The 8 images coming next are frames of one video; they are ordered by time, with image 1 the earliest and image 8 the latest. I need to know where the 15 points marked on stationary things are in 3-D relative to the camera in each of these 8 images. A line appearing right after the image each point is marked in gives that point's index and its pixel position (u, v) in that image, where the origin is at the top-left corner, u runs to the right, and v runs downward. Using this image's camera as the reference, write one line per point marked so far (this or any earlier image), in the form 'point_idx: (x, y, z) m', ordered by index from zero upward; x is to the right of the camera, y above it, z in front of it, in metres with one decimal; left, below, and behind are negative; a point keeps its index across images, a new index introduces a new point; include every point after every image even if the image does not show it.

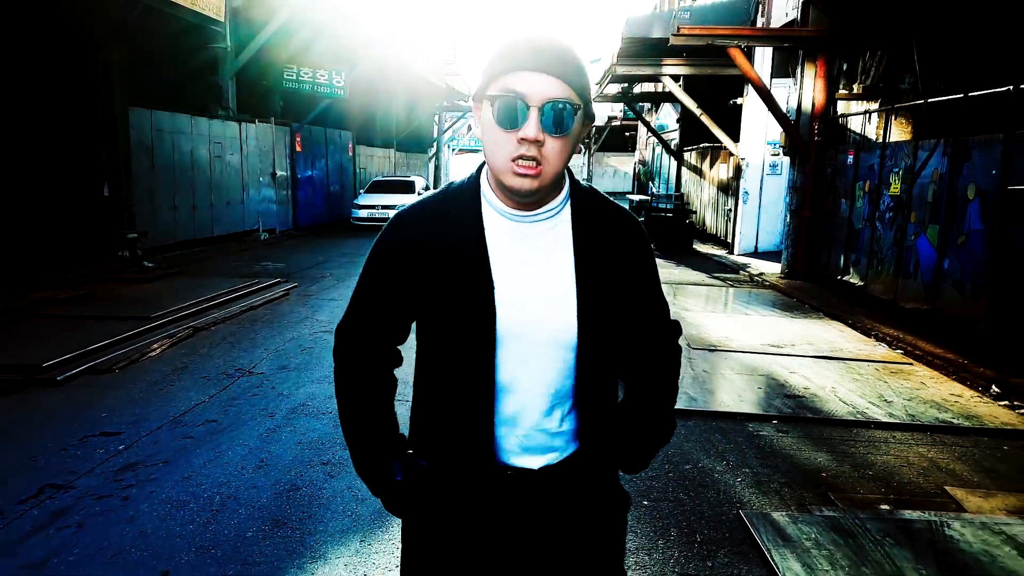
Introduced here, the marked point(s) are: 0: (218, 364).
0: (-3.3, -0.9, +5.6) m
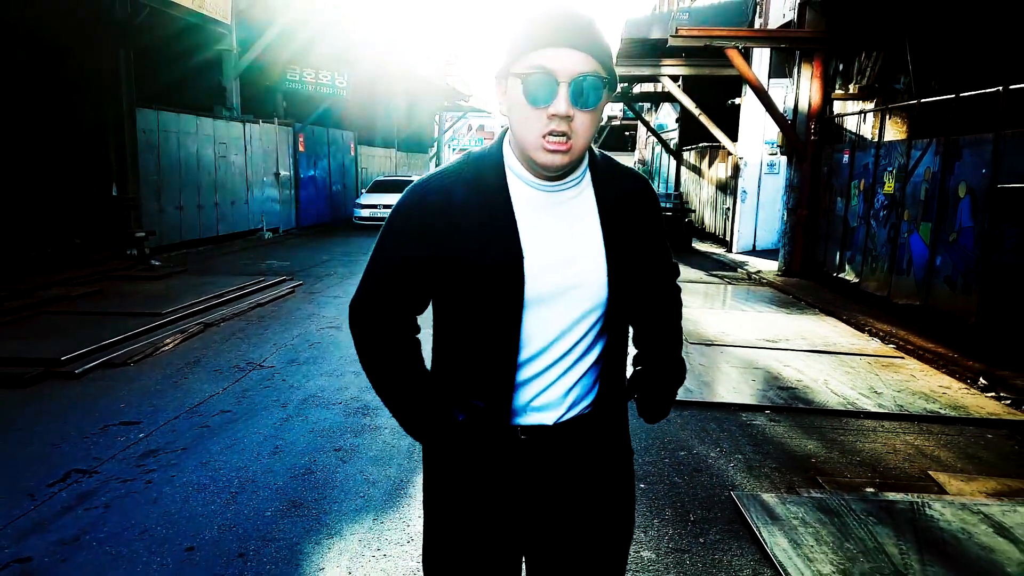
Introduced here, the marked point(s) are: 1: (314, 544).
0: (-3.3, -0.8, +5.8) m
1: (-1.1, -1.5, +2.9) m
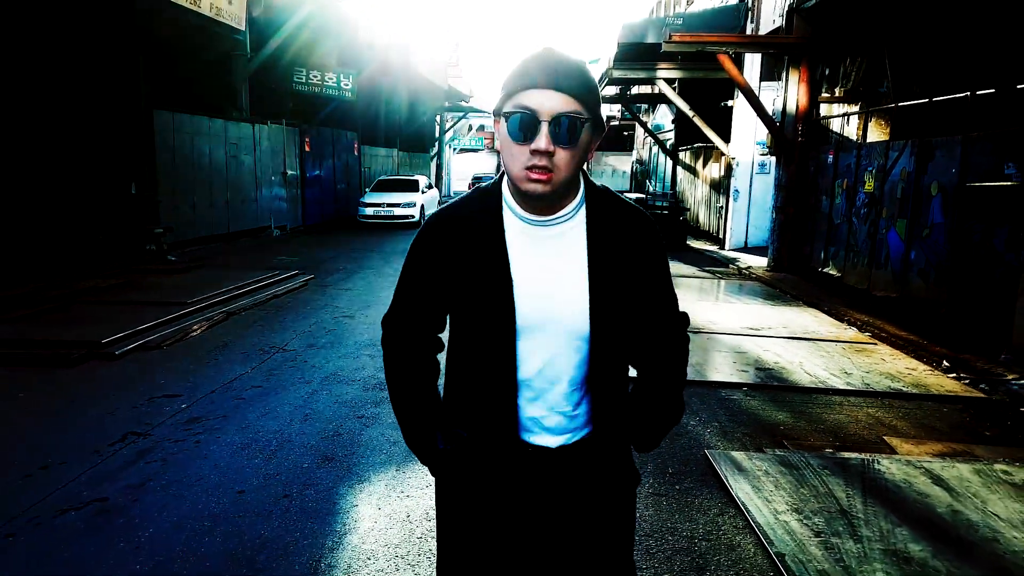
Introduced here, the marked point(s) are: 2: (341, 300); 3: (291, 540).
0: (-3.2, -0.7, +6.3) m
1: (-1.1, -1.4, +3.4) m
2: (-2.9, -0.2, +8.4) m
3: (-1.3, -1.5, +2.9) m
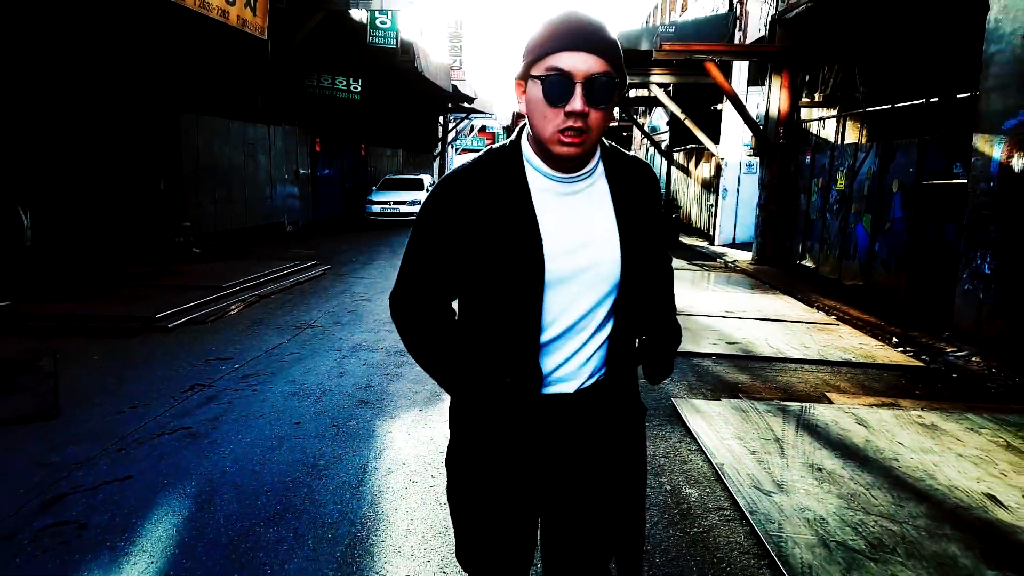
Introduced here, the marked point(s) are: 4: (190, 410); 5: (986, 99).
0: (-3.2, -0.5, +7.1) m
1: (-1.1, -1.1, +4.2) m
2: (-2.9, 0.0, +9.2) m
3: (-1.3, -1.2, +3.8) m
4: (-2.9, -1.1, +4.5) m
5: (+6.3, +2.5, +6.6) m
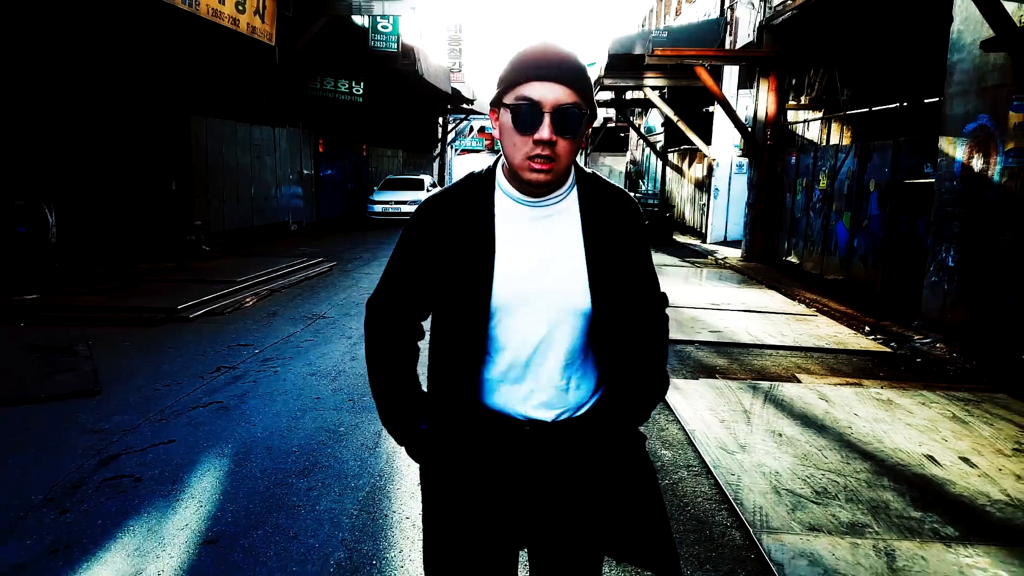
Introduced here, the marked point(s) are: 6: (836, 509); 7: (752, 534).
0: (-3.3, -0.4, +7.6) m
1: (-1.1, -1.0, +4.7) m
2: (-2.9, +0.1, +9.7) m
3: (-1.4, -1.1, +4.3) m
4: (-2.9, -1.0, +4.9) m
5: (+6.2, +2.6, +7.1) m
6: (+2.1, -1.5, +3.3) m
7: (+1.5, -1.5, +3.1) m
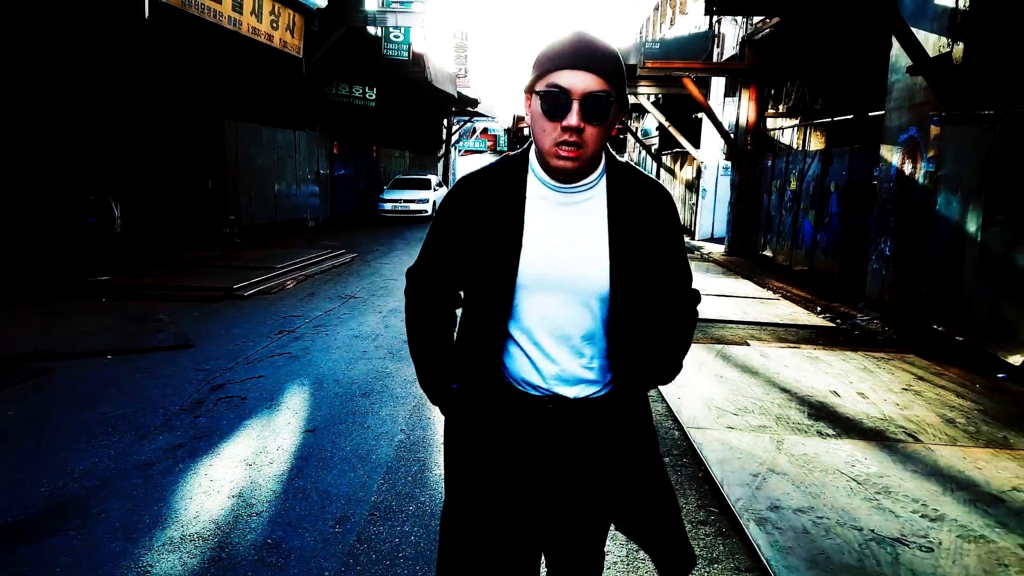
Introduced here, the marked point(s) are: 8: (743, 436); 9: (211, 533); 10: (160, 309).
0: (-3.2, -0.1, +8.9) m
1: (-1.1, -0.8, +6.0) m
2: (-2.8, +0.4, +11.0) m
3: (-1.3, -0.9, +5.6) m
4: (-2.9, -0.7, +6.2) m
5: (+6.3, +2.9, +8.3) m
6: (+2.2, -1.2, +4.6) m
7: (+1.5, -1.2, +4.3) m
8: (+2.0, -1.3, +4.3) m
9: (-1.9, -1.5, +3.1) m
10: (-5.3, -0.3, +7.6) m
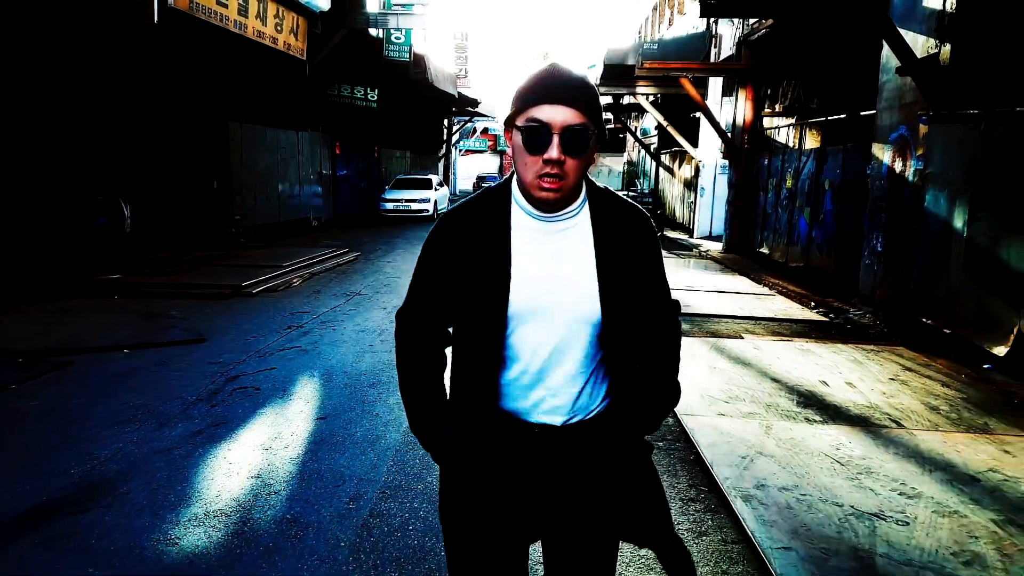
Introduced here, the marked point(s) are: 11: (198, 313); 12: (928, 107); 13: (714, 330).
0: (-3.2, 0.0, +9.1) m
1: (-1.1, -0.7, +6.2) m
2: (-2.8, +0.4, +11.2) m
3: (-1.3, -0.8, +5.8) m
4: (-2.8, -0.7, +6.5) m
5: (+6.3, +2.9, +8.5) m
6: (+2.2, -1.1, +4.8) m
7: (+1.5, -1.2, +4.5) m
8: (+2.0, -1.2, +4.5) m
9: (-1.9, -1.5, +3.3) m
10: (-5.3, -0.3, +7.8) m
11: (-4.7, -0.4, +7.5) m
12: (+6.2, +2.7, +7.4) m
13: (+3.0, -0.6, +7.4) m
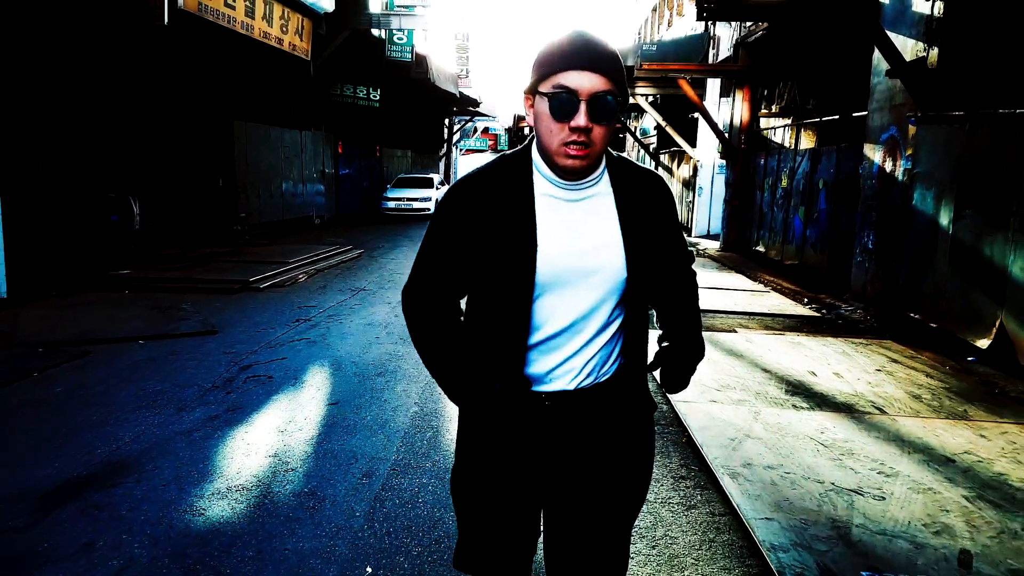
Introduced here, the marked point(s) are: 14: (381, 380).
0: (-3.2, +0.1, +9.4) m
1: (-1.1, -0.6, +6.5) m
2: (-2.8, +0.5, +11.4) m
3: (-1.3, -0.7, +6.0) m
4: (-2.8, -0.6, +6.7) m
5: (+6.3, +3.0, +8.8) m
6: (+2.2, -1.1, +5.0) m
7: (+1.5, -1.1, +4.8) m
8: (+2.0, -1.1, +4.7) m
9: (-1.8, -1.4, +3.5) m
10: (-5.3, -0.2, +8.0) m
11: (-4.7, -0.3, +7.8) m
12: (+6.2, +2.8, +7.7) m
13: (+3.0, -0.5, +7.7) m
14: (-1.4, -1.0, +5.2) m
